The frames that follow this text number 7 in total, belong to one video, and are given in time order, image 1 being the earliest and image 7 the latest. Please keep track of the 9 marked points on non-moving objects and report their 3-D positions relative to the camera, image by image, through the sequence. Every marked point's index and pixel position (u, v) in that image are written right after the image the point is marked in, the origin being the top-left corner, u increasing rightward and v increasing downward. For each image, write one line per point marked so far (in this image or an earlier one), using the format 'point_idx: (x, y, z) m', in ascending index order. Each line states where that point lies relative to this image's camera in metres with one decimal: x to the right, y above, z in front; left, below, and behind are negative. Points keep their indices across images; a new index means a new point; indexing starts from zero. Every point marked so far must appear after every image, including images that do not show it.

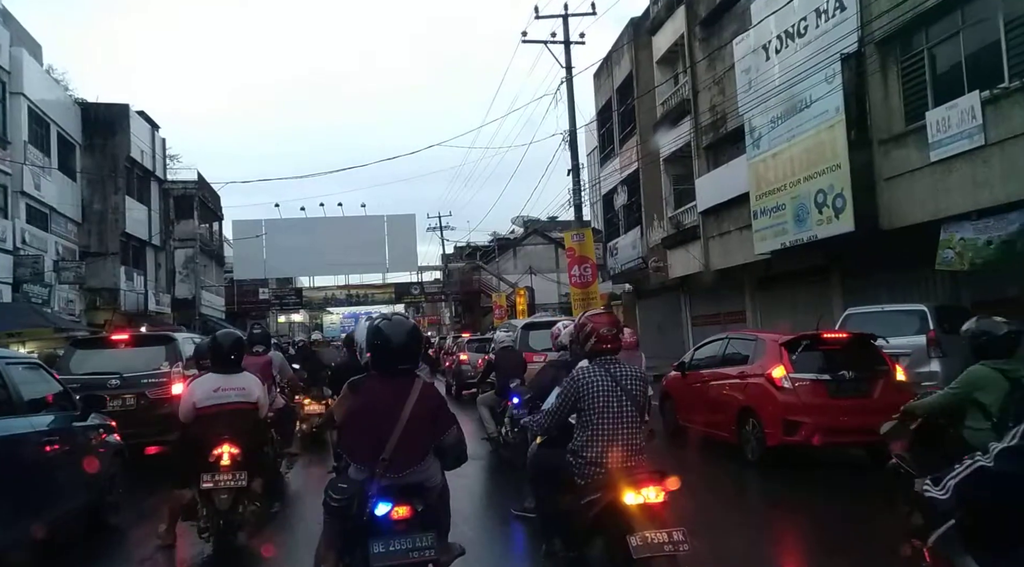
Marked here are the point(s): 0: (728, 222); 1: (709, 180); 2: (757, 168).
0: (+4.6, +1.3, +18.1) m
1: (+4.3, +2.3, +18.7) m
2: (+4.4, +2.1, +15.5) m
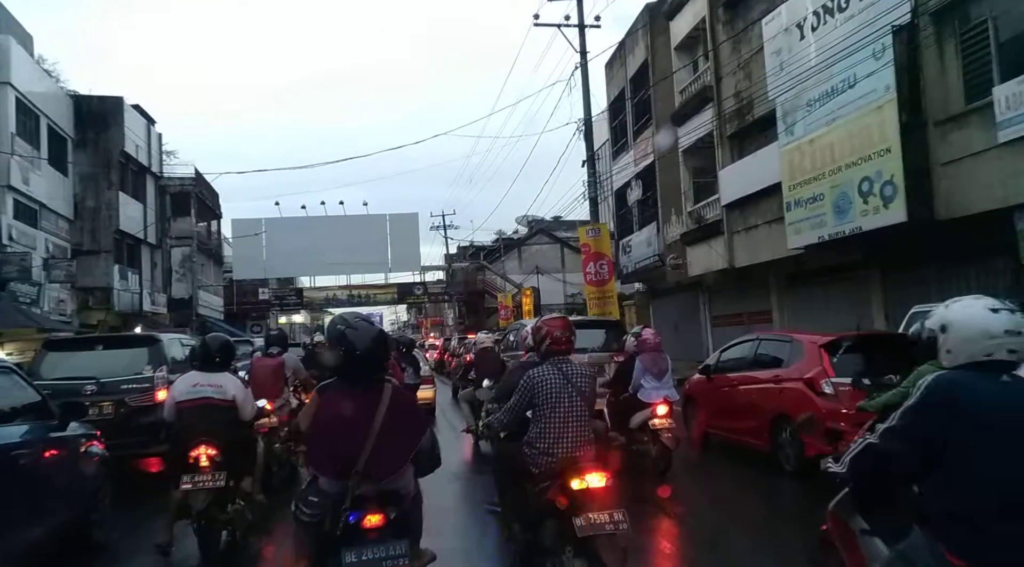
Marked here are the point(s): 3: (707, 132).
0: (+4.8, +1.4, +17.0) m
1: (+4.6, +2.3, +17.6) m
2: (+4.7, +2.2, +14.4) m
3: (+4.4, +3.4, +19.4) m
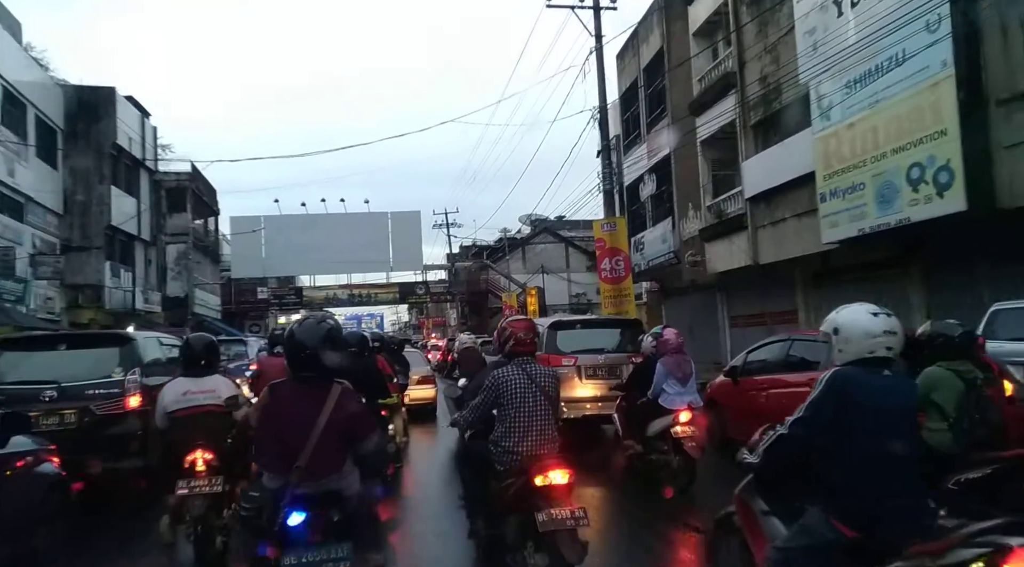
0: (+5.0, +1.4, +15.8) m
1: (+4.8, +2.4, +16.4) m
2: (+4.9, +2.2, +13.2) m
3: (+4.7, +3.5, +18.3) m
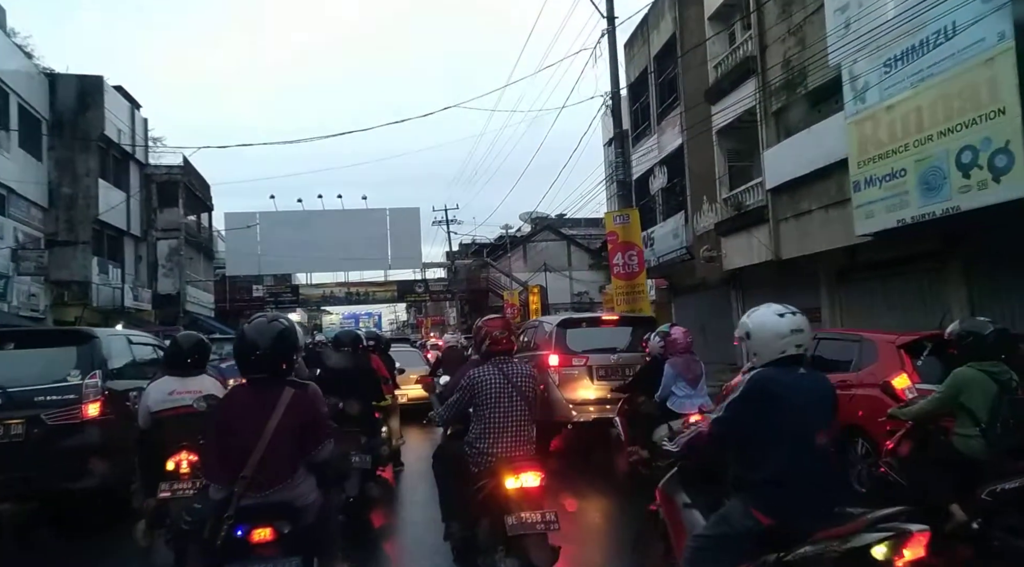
0: (+5.2, +1.5, +14.8) m
1: (+4.9, +2.4, +15.4) m
2: (+5.0, +2.3, +12.2) m
3: (+4.8, +3.6, +17.3) m
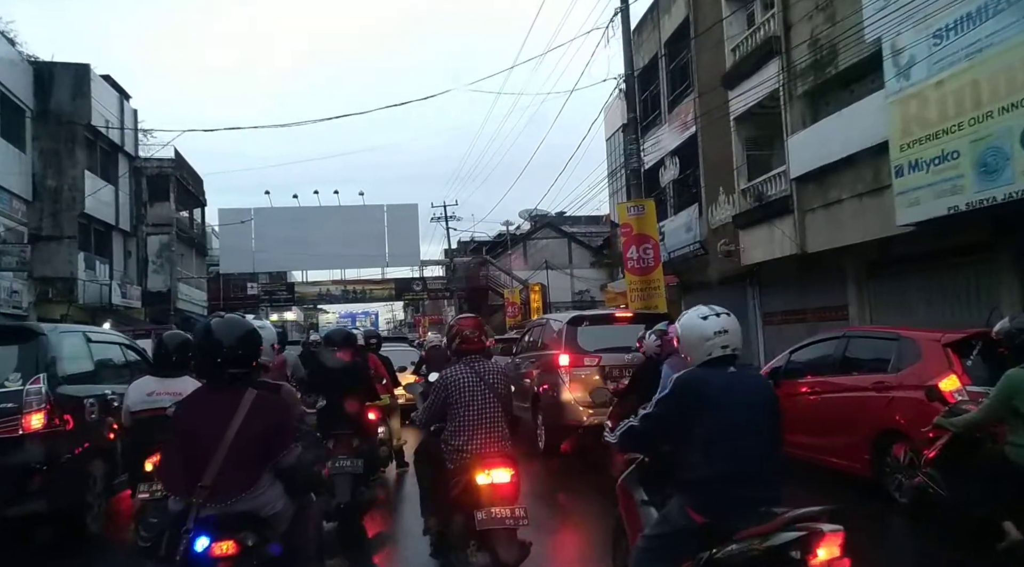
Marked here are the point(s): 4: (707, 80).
0: (+5.3, +1.6, +13.8) m
1: (+5.1, +2.5, +14.4) m
2: (+5.1, +2.3, +11.2) m
3: (+4.9, +3.6, +16.2) m
4: (+4.4, +4.6, +19.1) m
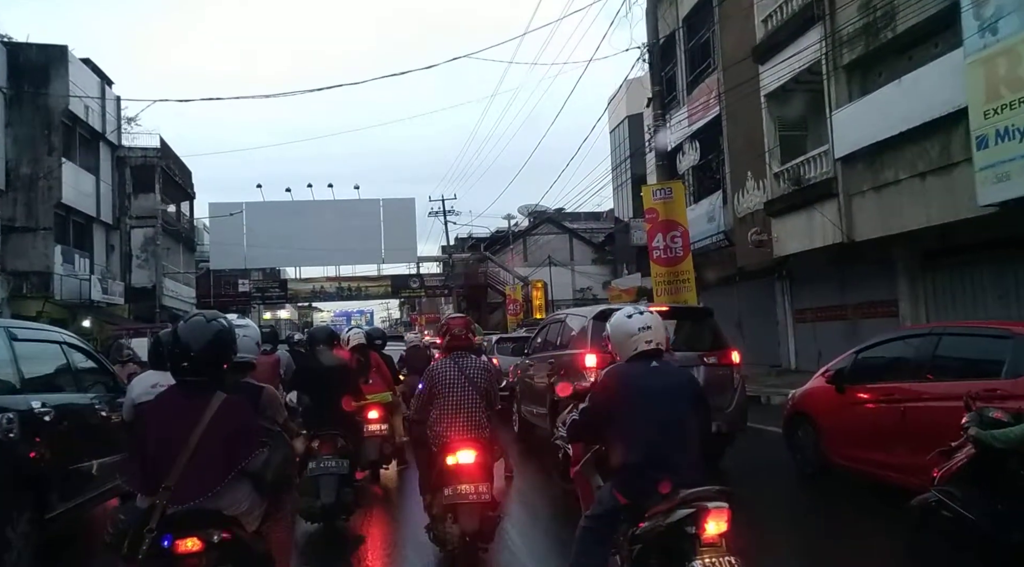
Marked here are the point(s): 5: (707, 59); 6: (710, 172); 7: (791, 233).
0: (+5.5, +1.7, +12.2) m
1: (+5.3, +2.7, +12.8) m
2: (+5.4, +2.5, +9.6) m
3: (+5.1, +3.8, +14.7) m
4: (+4.6, +4.7, +17.6) m
5: (+4.5, +5.1, +19.3) m
6: (+4.6, +2.6, +19.7) m
7: (+5.1, +0.9, +15.4) m
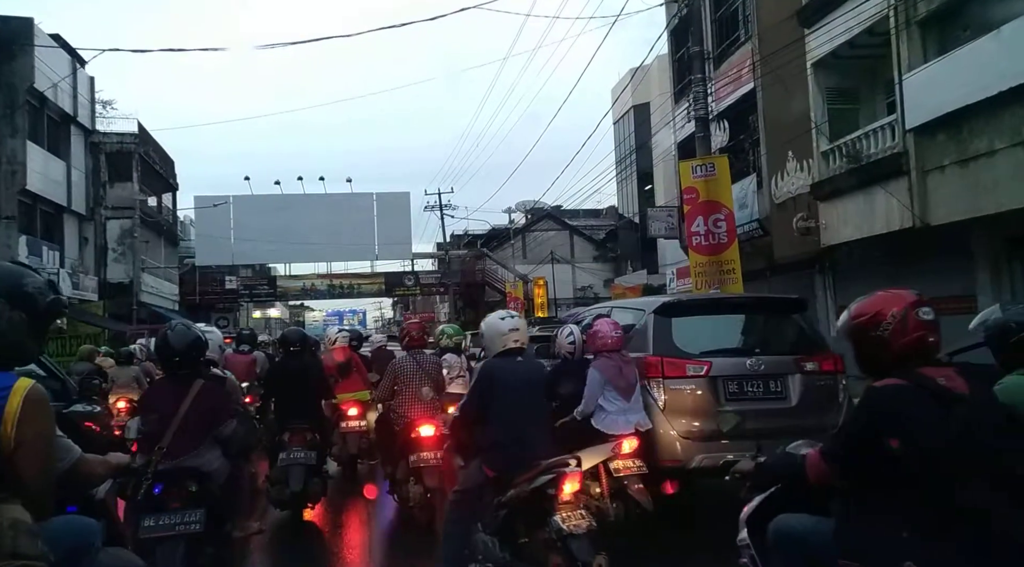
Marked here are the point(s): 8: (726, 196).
0: (+5.8, +1.8, +10.3) m
1: (+5.5, +2.8, +10.9) m
2: (+5.6, +2.6, +7.7) m
3: (+5.4, +3.9, +12.8) m
4: (+4.8, +4.8, +15.6) m
5: (+4.7, +5.3, +17.4) m
6: (+4.8, +2.7, +17.8) m
7: (+5.3, +1.0, +13.5) m
8: (+3.0, +1.3, +12.1) m
